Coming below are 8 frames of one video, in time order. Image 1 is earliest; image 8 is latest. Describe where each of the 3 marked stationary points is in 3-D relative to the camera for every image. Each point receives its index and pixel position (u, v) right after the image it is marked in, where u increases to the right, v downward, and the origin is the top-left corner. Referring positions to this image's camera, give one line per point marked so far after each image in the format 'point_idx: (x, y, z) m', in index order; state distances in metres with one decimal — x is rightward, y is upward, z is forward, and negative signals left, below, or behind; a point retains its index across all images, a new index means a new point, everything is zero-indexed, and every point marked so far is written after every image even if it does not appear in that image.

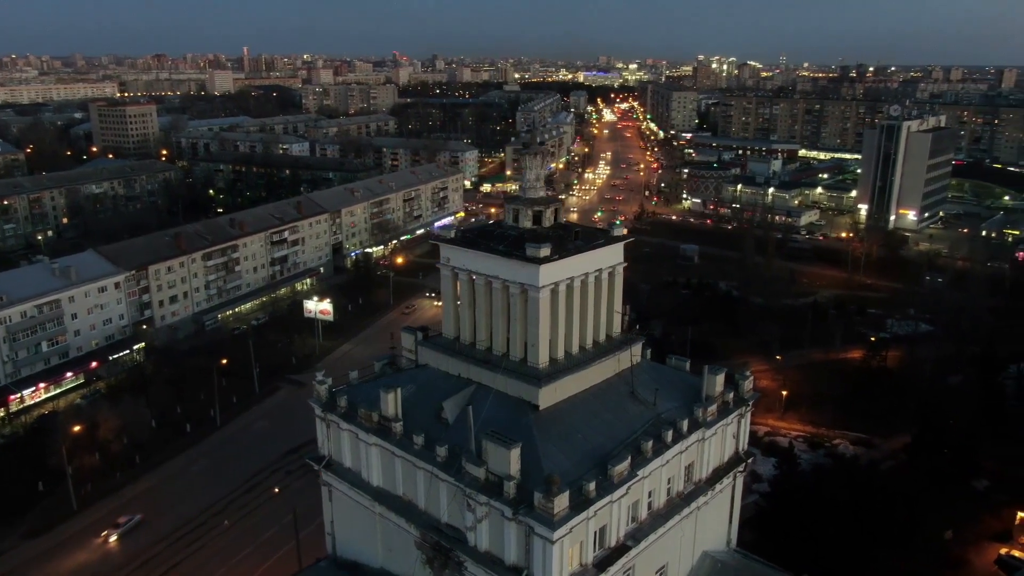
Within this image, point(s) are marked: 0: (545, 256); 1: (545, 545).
0: (+0.4, +0.3, +8.3) m
1: (+0.3, -2.4, +7.3) m
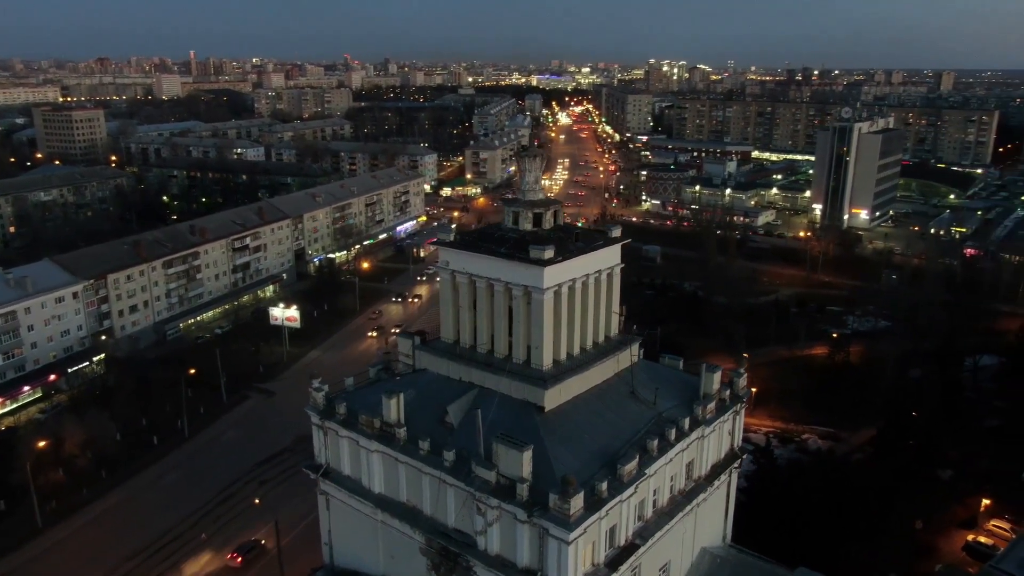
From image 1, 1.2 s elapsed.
0: (+0.4, +0.3, +8.3) m
1: (+0.4, -2.4, +7.3) m
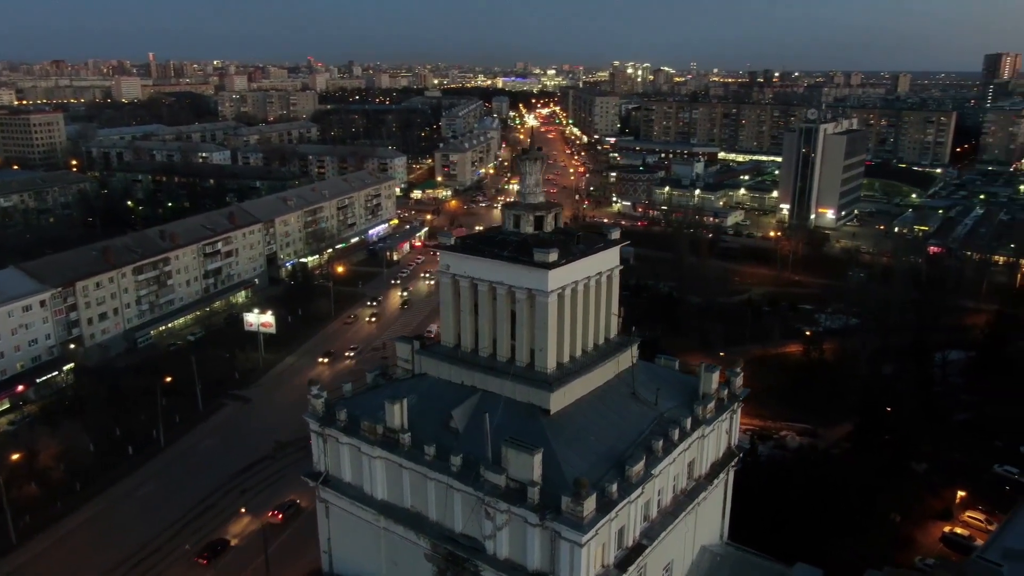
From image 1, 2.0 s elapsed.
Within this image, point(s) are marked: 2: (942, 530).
0: (+0.4, +0.3, +8.3) m
1: (+0.5, -2.4, +7.3) m
2: (+9.6, -5.4, +17.7) m
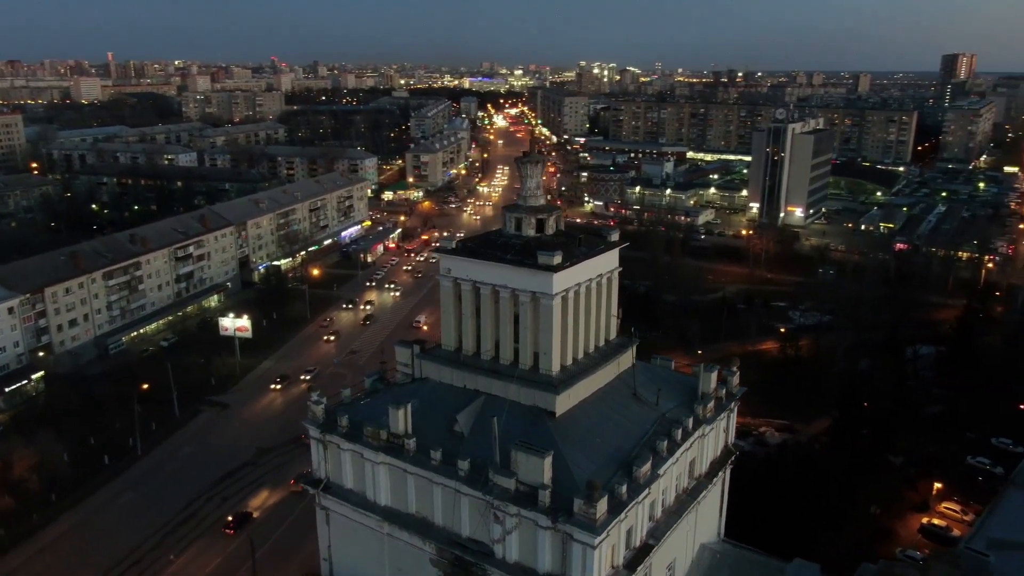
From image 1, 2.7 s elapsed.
0: (+0.5, +0.3, +8.4) m
1: (+0.7, -2.4, +7.3) m
2: (+9.3, -5.3, +18.1) m
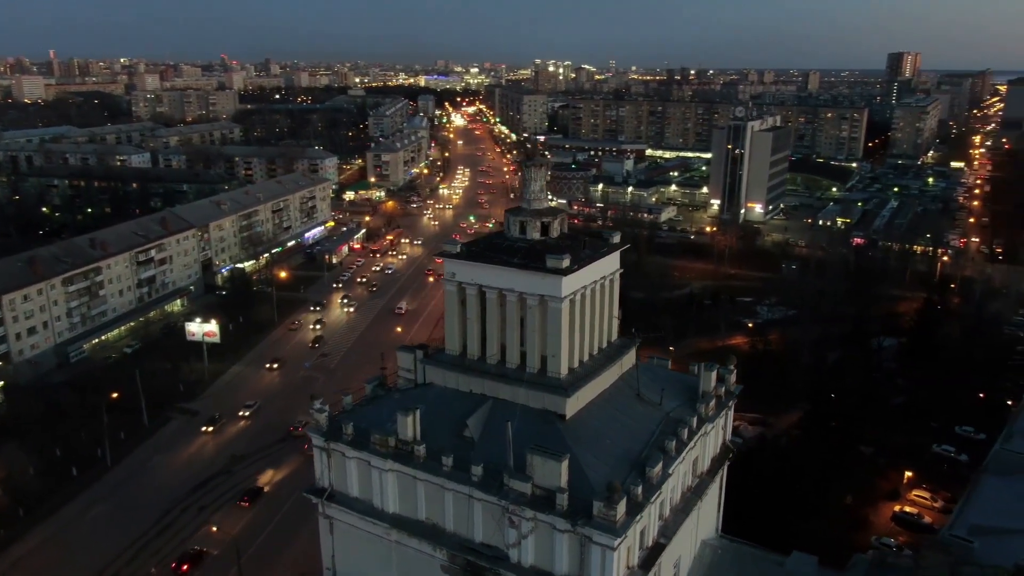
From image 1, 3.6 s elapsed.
0: (+0.6, +0.2, +8.4) m
1: (+0.9, -2.5, +7.4) m
2: (+8.9, -5.2, +18.6) m
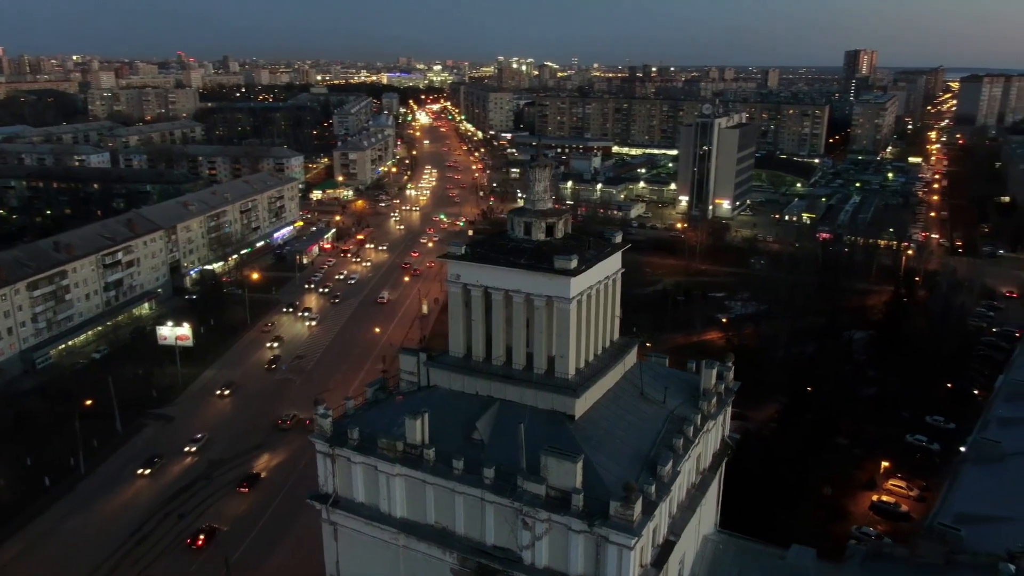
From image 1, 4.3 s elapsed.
0: (+0.7, +0.2, +8.4) m
1: (+1.0, -2.5, +7.4) m
2: (+8.6, -5.1, +19.0) m
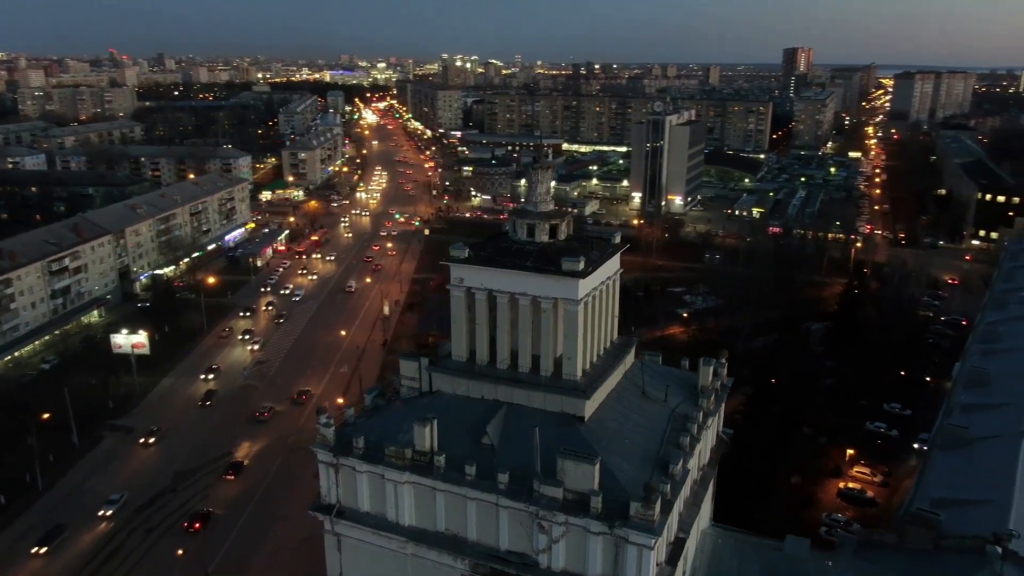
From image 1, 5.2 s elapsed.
0: (+0.7, +0.2, +8.4) m
1: (+1.2, -2.5, +7.4) m
2: (+8.1, -4.9, +19.5) m
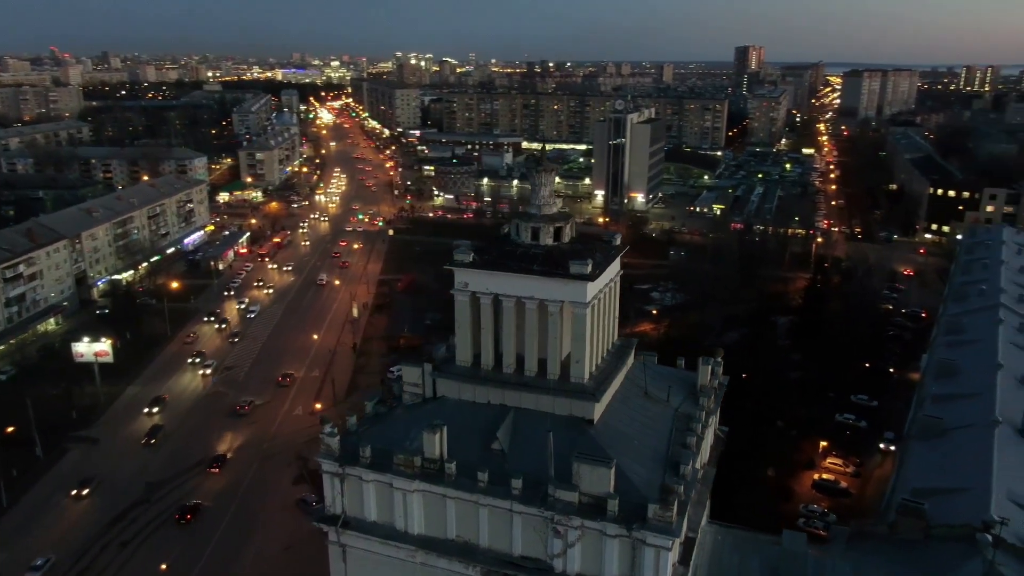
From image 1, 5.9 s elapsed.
0: (+0.8, +0.2, +8.4) m
1: (+1.4, -2.5, +7.4) m
2: (+7.6, -4.8, +19.9) m
